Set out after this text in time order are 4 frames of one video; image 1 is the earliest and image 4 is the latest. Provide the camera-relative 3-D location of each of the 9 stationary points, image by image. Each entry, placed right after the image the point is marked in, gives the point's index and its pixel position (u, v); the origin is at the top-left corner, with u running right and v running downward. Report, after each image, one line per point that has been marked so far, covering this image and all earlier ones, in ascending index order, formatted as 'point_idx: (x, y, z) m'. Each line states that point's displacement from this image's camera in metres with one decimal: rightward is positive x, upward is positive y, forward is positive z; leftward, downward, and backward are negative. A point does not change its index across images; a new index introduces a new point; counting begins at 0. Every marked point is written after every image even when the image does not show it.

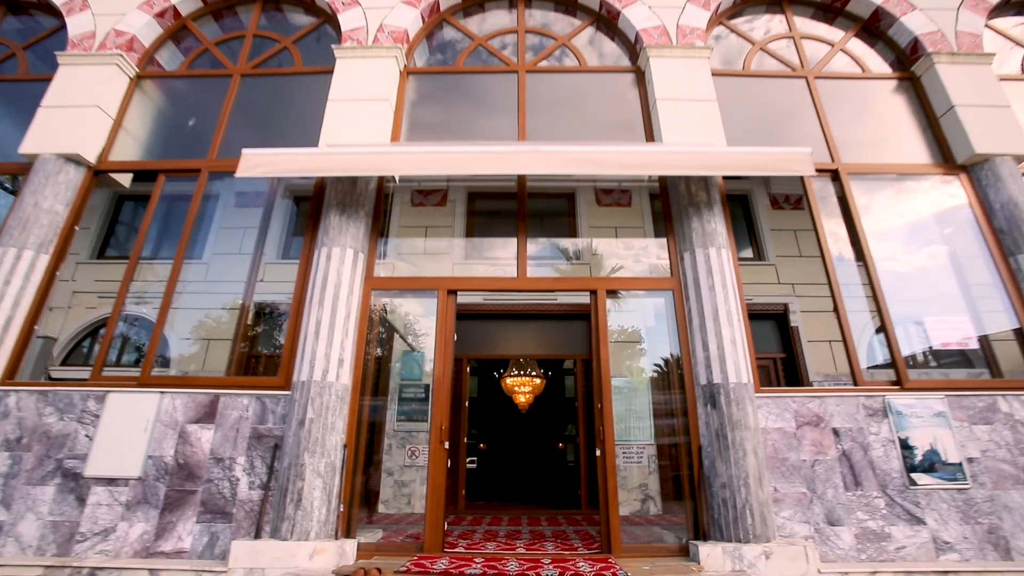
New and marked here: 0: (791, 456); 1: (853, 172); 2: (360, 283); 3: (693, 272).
0: (+1.2, -0.7, +2.9) m
1: (+1.9, +0.7, +3.8) m
2: (-0.8, 0.0, +3.4) m
3: (+0.9, +0.1, +3.3) m
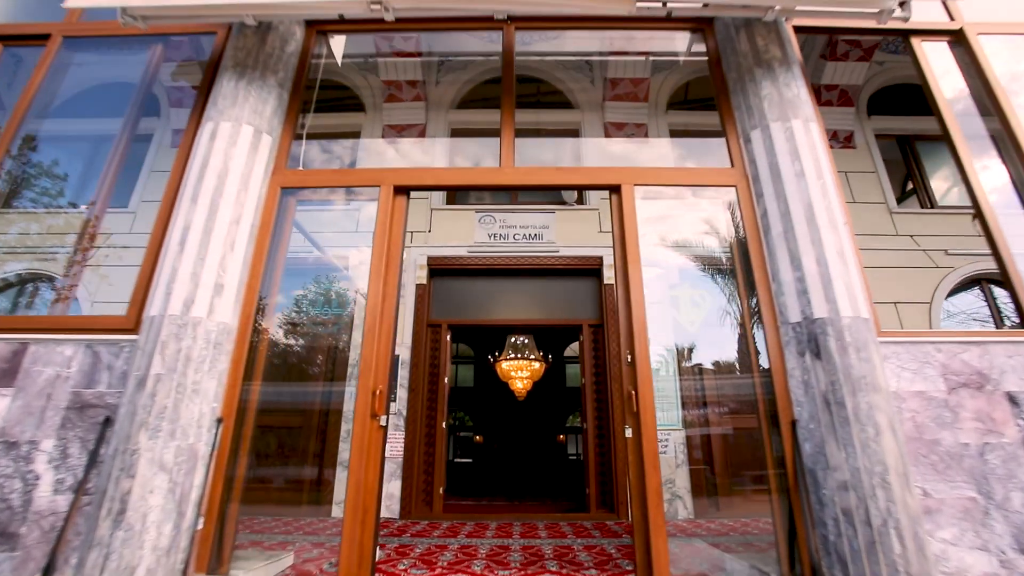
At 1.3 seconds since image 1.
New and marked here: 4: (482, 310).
0: (+1.1, -0.4, +1.8) m
1: (+1.9, +1.0, +2.6) m
2: (-0.8, +0.4, +2.3) m
3: (+0.8, +0.4, +2.2) m
4: (-0.2, -0.2, +5.2) m
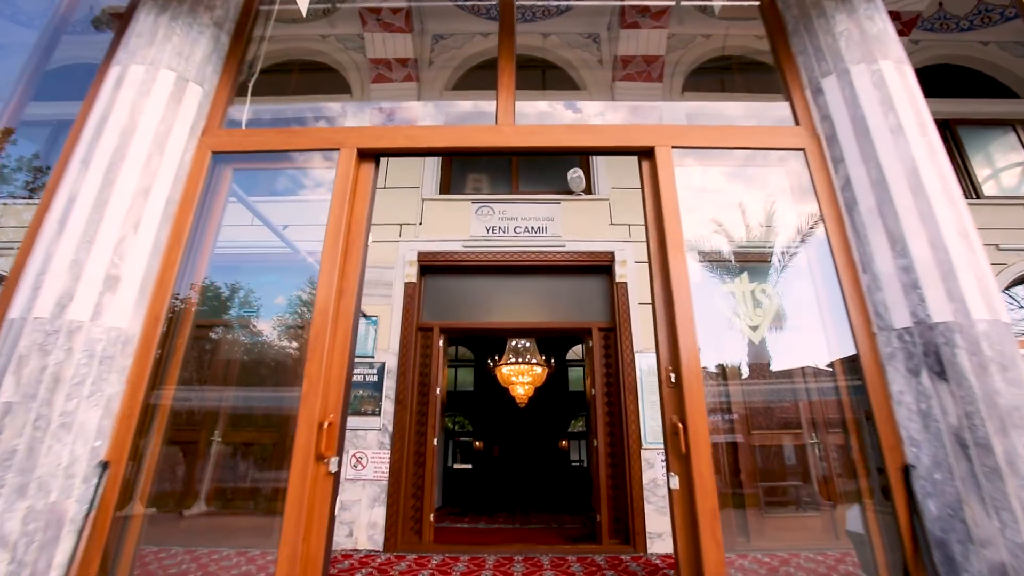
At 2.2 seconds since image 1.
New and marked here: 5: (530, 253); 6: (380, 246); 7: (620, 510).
0: (+1.1, -0.4, +1.3) m
1: (+1.9, +1.0, +2.1) m
2: (-0.8, +0.4, +1.7) m
3: (+0.8, +0.4, +1.7) m
4: (-0.2, -0.2, +4.6) m
5: (+0.1, +0.2, +4.6) m
6: (-0.9, +0.3, +4.7) m
7: (+0.6, -1.3, +4.0) m
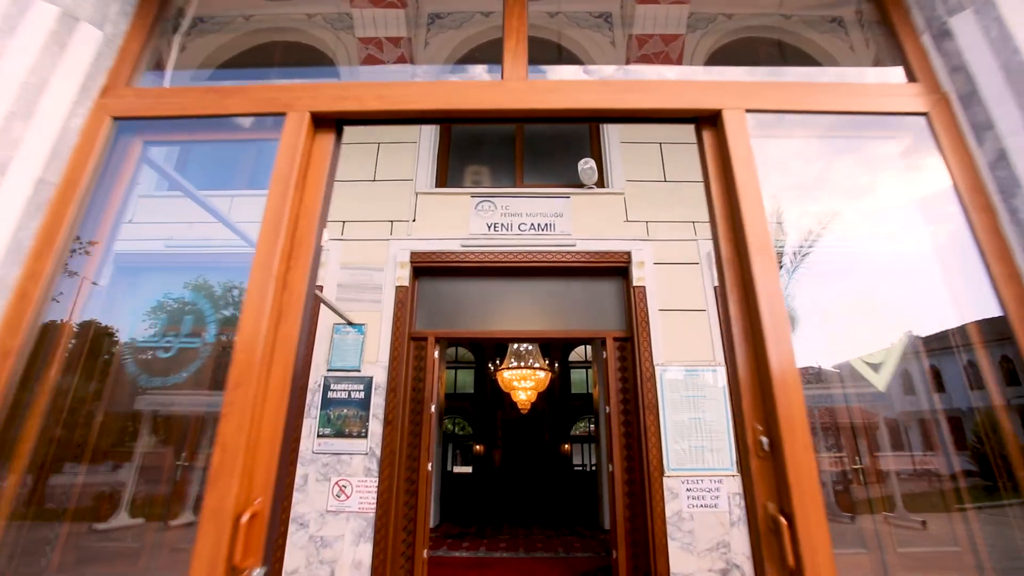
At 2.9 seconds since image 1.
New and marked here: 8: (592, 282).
0: (+1.2, -0.4, +0.8) m
1: (+1.9, +1.0, +1.6) m
2: (-0.8, +0.4, +1.3) m
3: (+0.9, +0.4, +1.2) m
4: (-0.2, -0.2, +4.2) m
5: (+0.1, +0.2, +4.1) m
6: (-0.9, +0.3, +4.2) m
7: (+0.7, -1.3, +3.5) m
8: (+0.5, 0.0, +4.3) m
